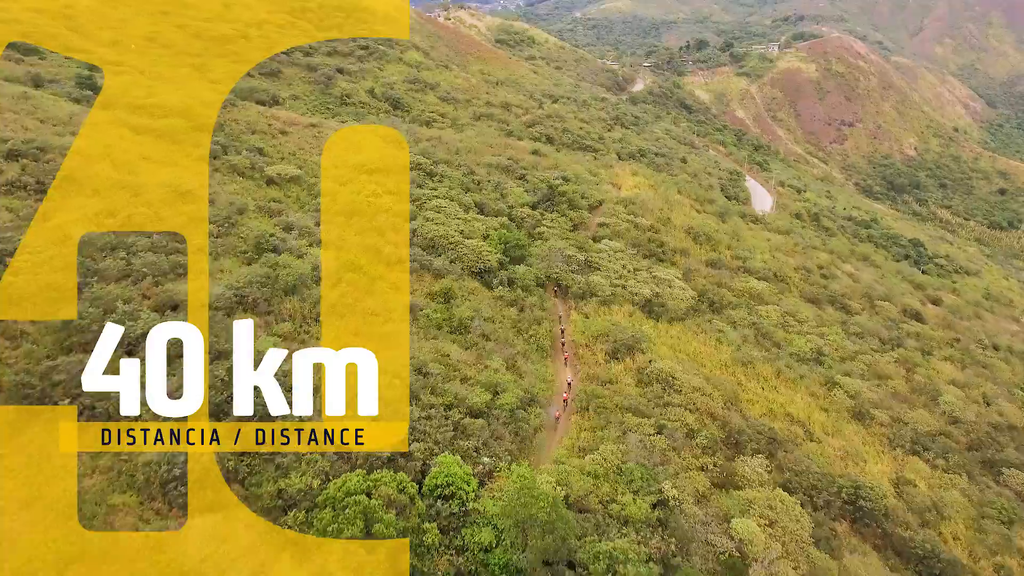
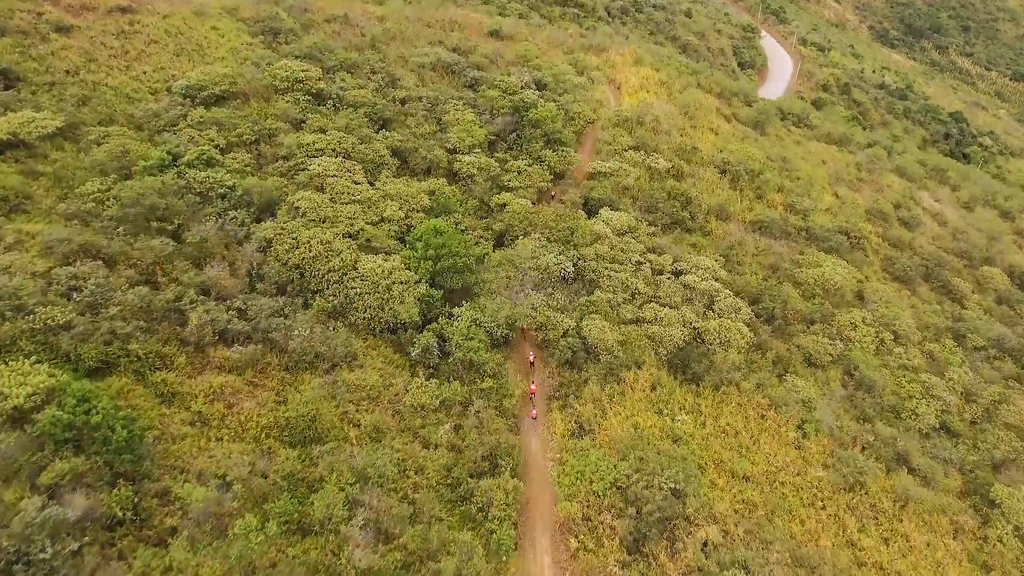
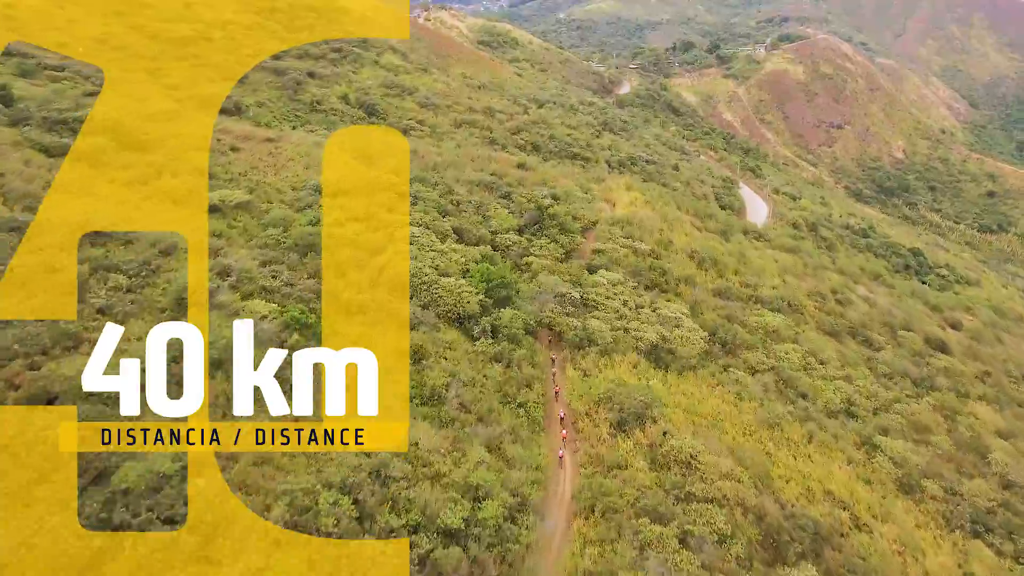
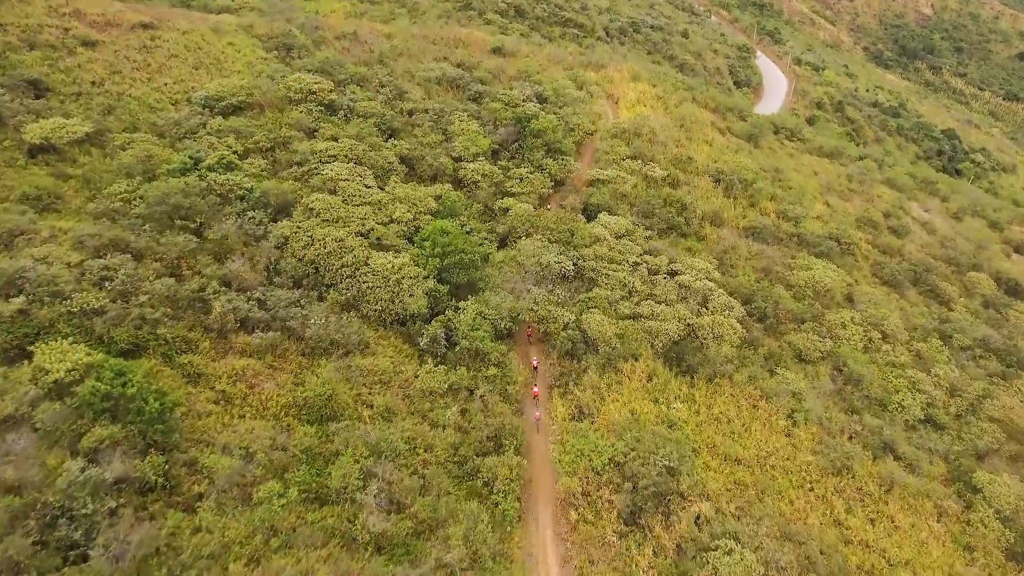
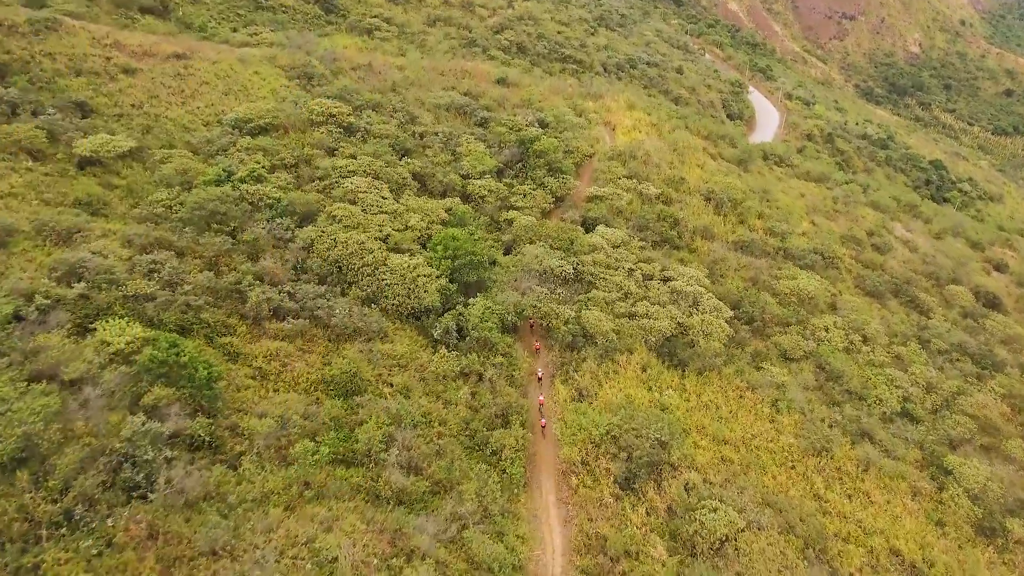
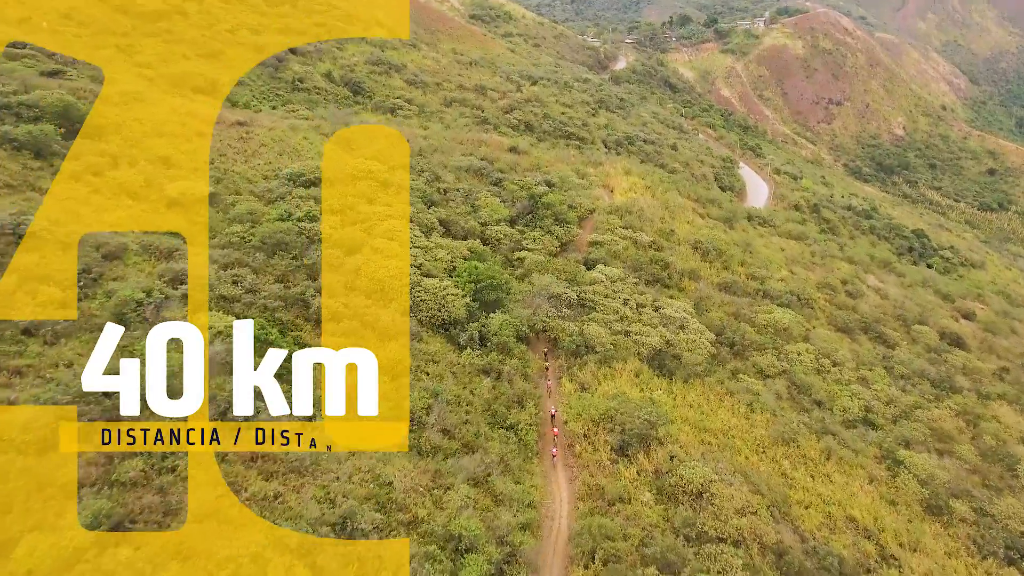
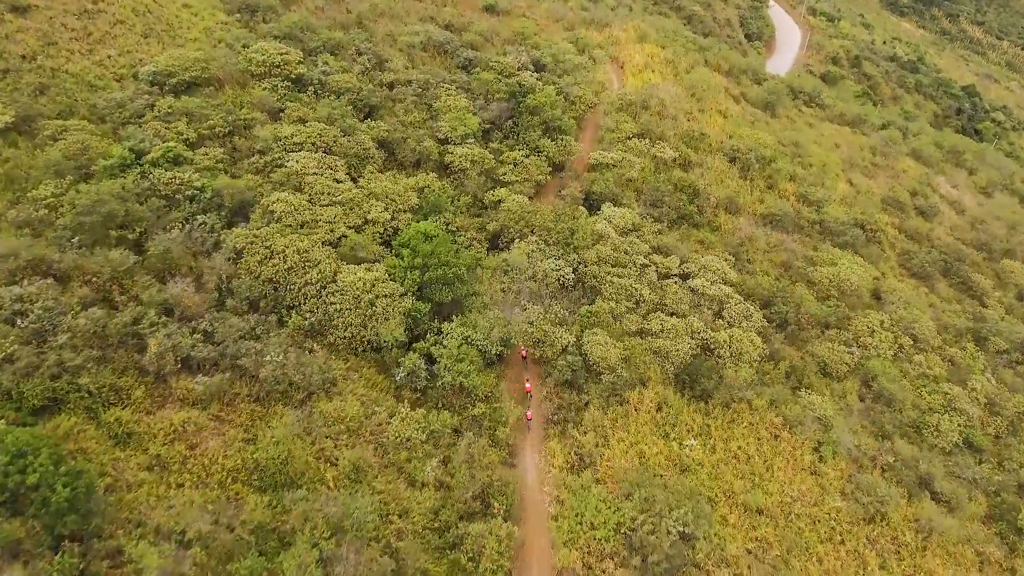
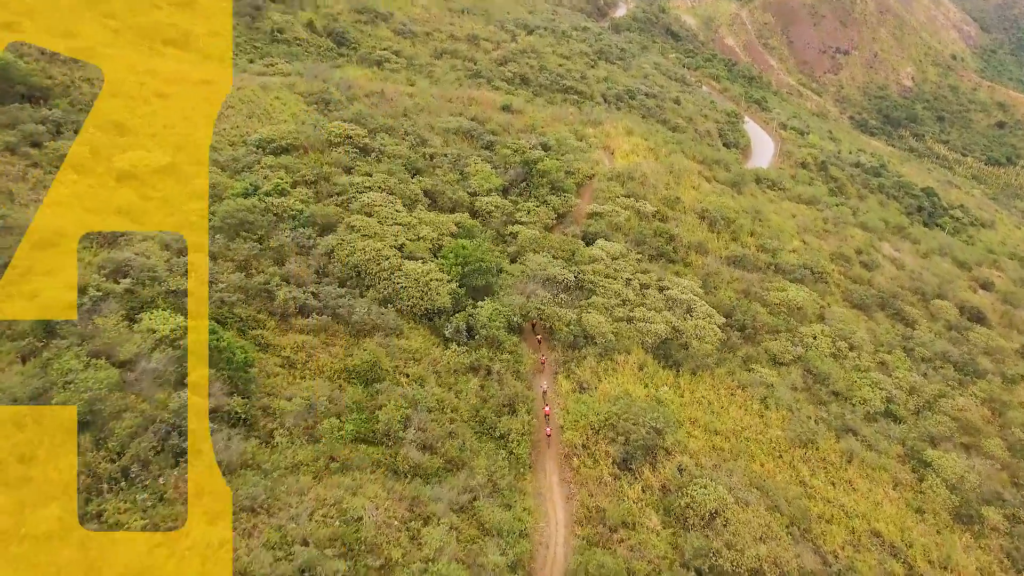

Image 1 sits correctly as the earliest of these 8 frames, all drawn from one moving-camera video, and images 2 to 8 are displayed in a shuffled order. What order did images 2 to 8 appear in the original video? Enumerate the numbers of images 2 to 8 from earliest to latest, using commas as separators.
3, 6, 8, 5, 4, 2, 7
